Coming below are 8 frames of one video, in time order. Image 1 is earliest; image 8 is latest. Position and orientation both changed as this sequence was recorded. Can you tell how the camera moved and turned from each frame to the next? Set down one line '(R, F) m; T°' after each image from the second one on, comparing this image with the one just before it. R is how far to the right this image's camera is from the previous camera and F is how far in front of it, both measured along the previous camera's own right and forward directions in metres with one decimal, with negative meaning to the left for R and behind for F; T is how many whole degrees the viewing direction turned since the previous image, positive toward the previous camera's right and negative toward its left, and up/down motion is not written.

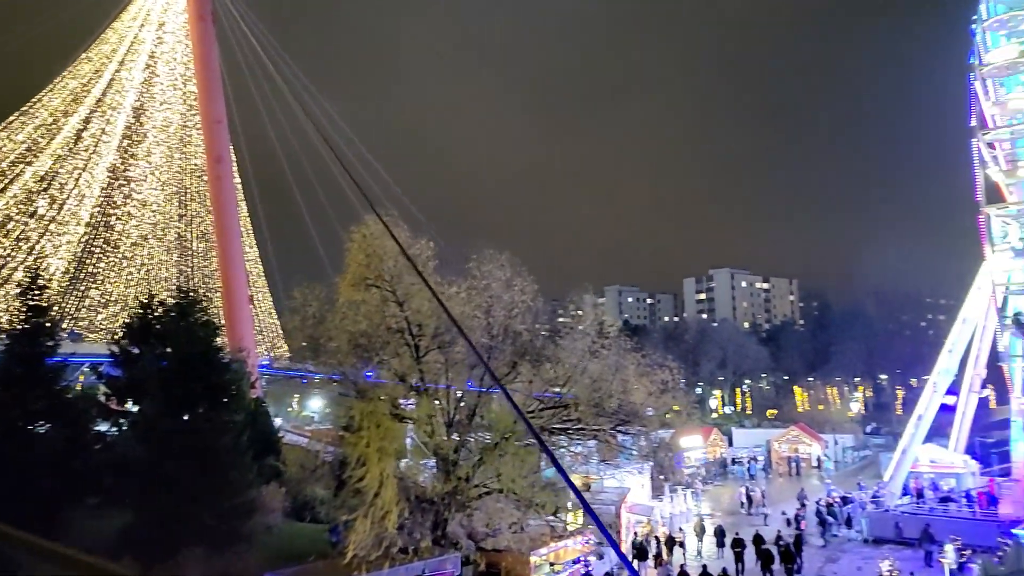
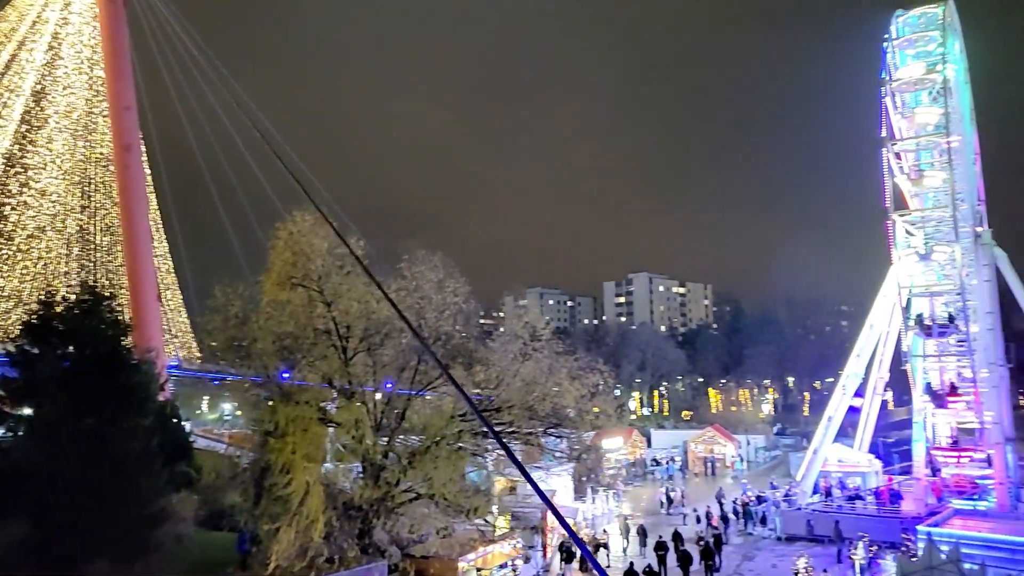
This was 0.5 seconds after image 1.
(-0.2, +0.1) m; +6°
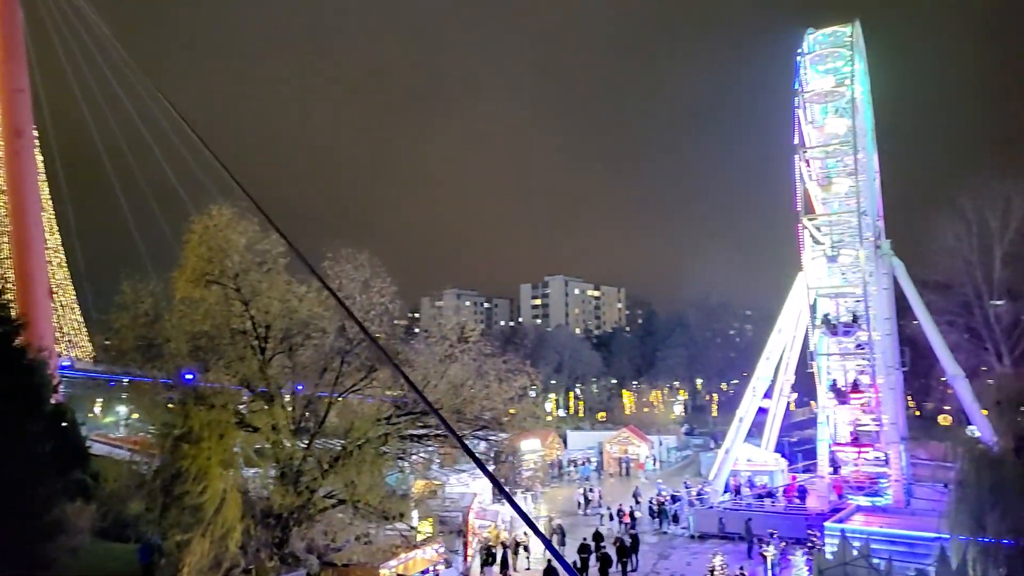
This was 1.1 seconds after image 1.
(-0.2, +0.1) m; +7°
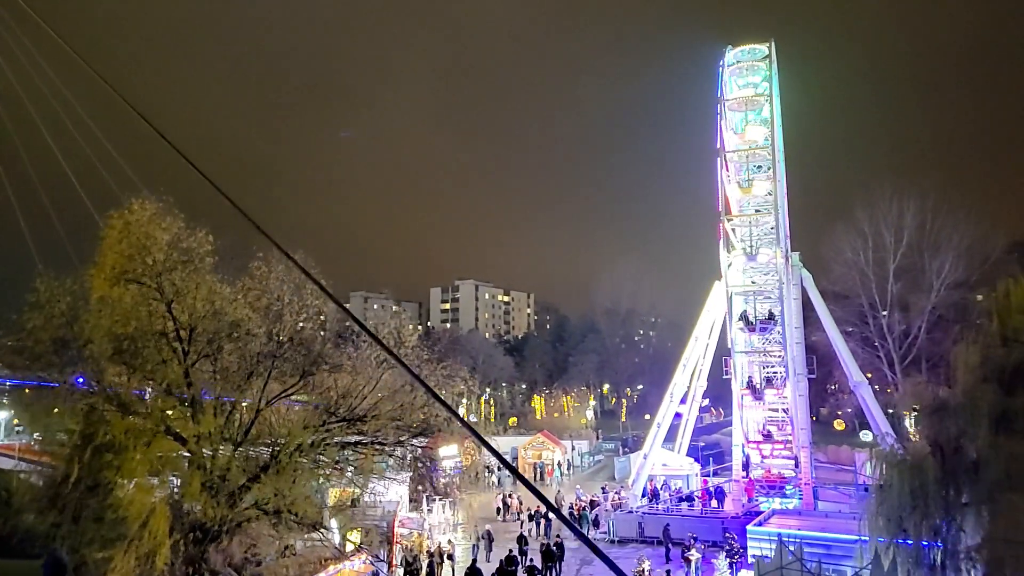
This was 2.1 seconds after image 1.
(-0.6, +0.1) m; +7°
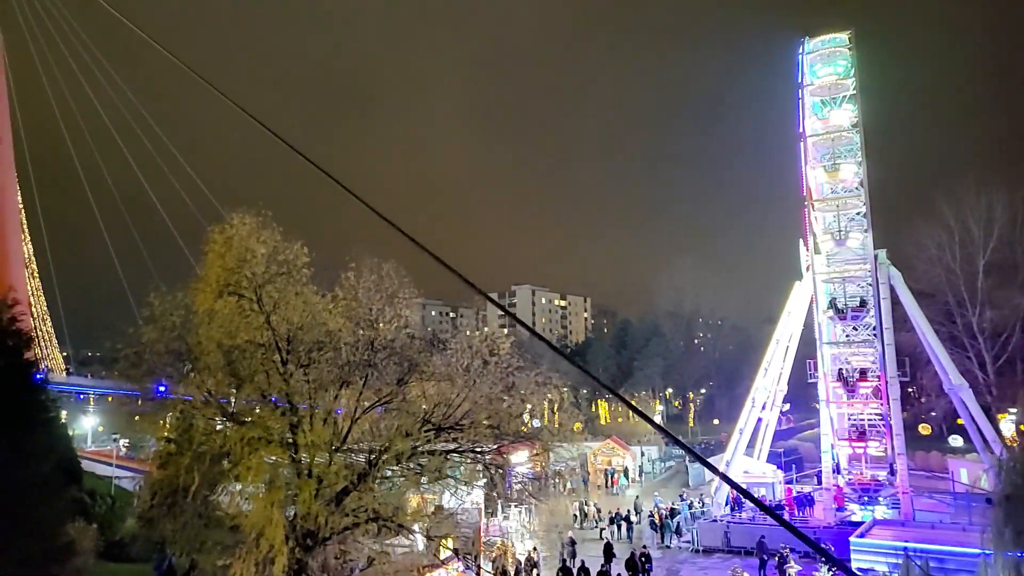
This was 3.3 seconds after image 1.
(-0.7, +0.1) m; -4°
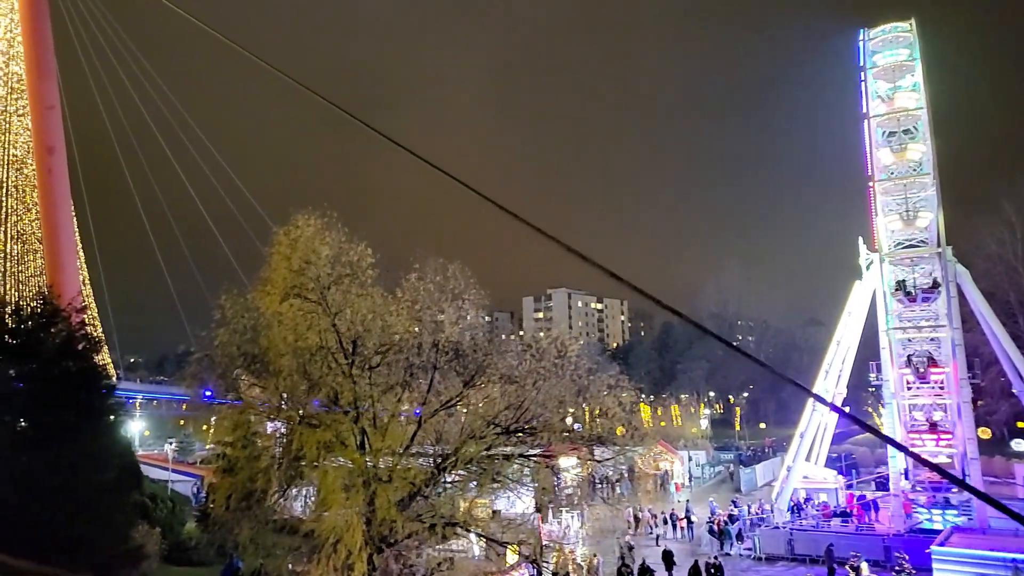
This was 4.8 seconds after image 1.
(-0.6, +0.3) m; -2°
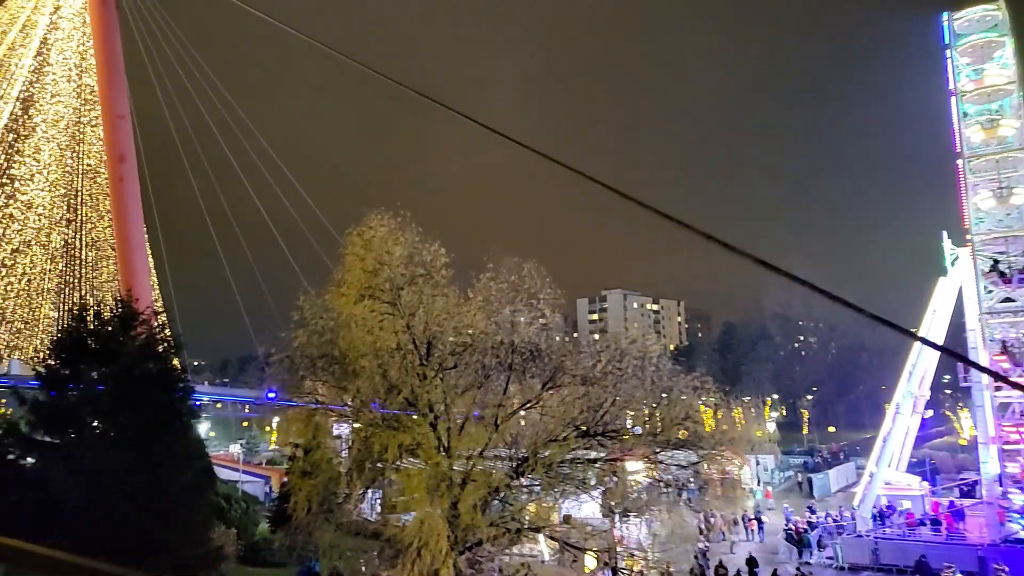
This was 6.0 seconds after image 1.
(-0.5, +0.3) m; -4°
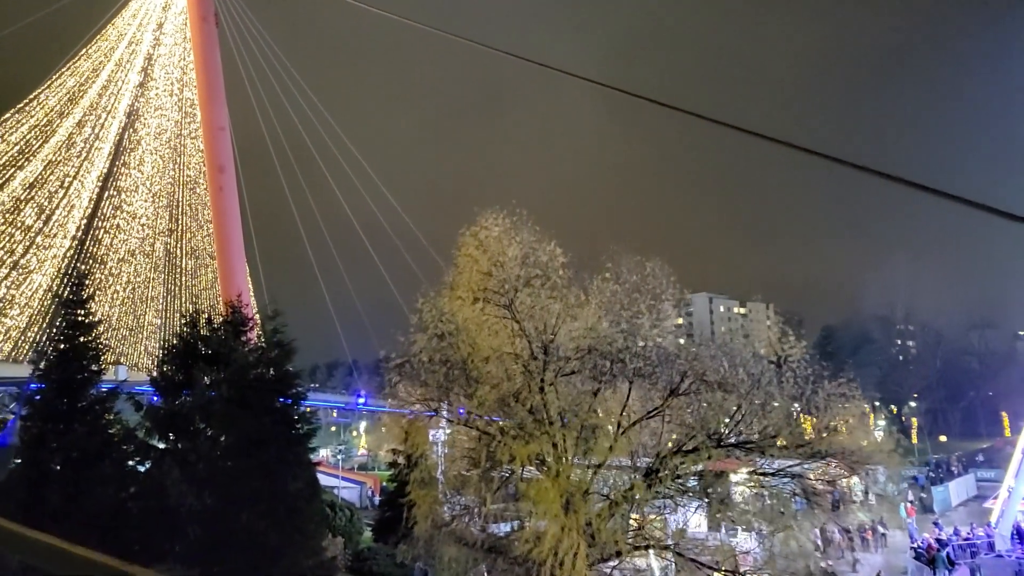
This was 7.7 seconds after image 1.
(-0.8, +0.6) m; -6°
